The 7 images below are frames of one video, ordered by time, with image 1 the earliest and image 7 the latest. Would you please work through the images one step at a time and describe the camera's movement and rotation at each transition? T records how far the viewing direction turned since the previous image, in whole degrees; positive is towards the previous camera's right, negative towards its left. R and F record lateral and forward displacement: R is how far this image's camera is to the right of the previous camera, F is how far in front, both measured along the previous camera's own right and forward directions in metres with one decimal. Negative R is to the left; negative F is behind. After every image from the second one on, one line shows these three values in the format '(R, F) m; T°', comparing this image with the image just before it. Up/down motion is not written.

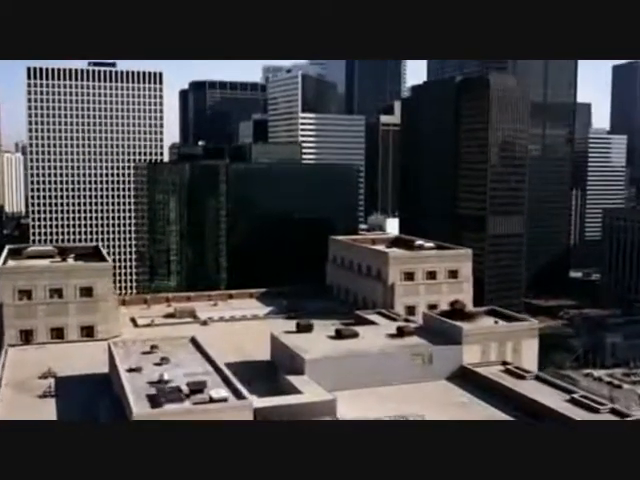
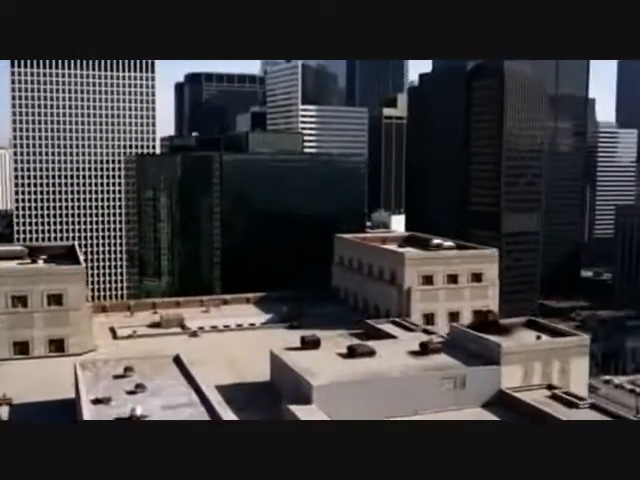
(-0.3, +5.4) m; 0°
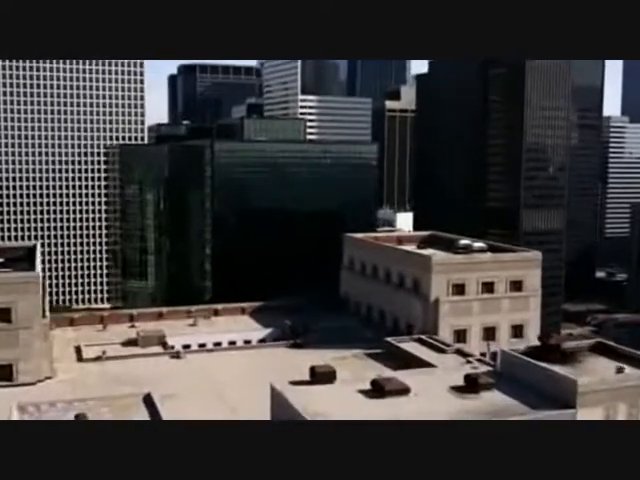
(-0.4, +6.5) m; 0°
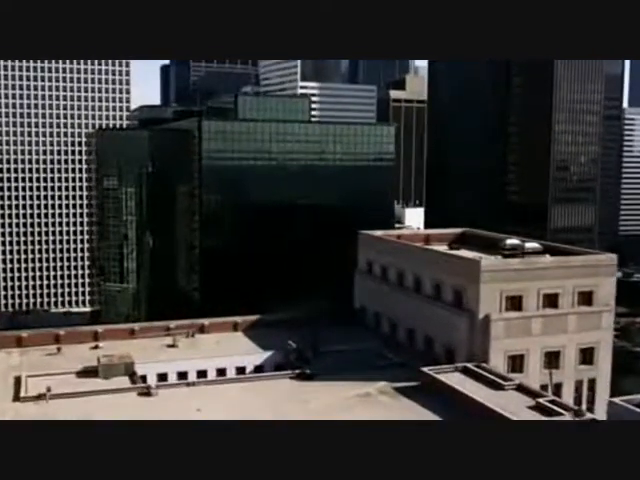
(-0.4, +7.4) m; 0°
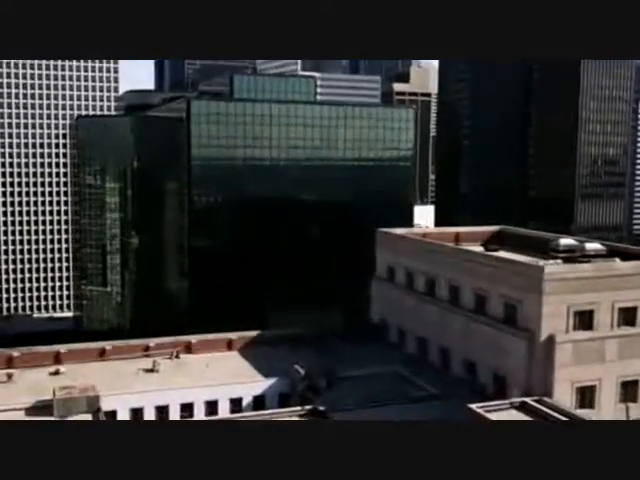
(-0.4, +5.4) m; 0°
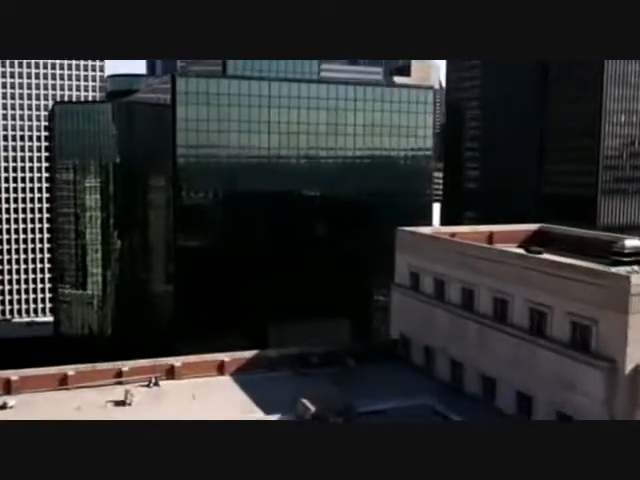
(-0.3, +4.5) m; 0°
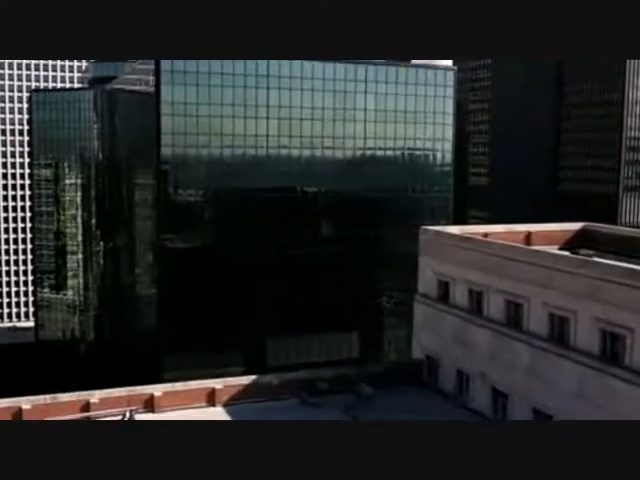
(-0.3, +3.6) m; 0°
